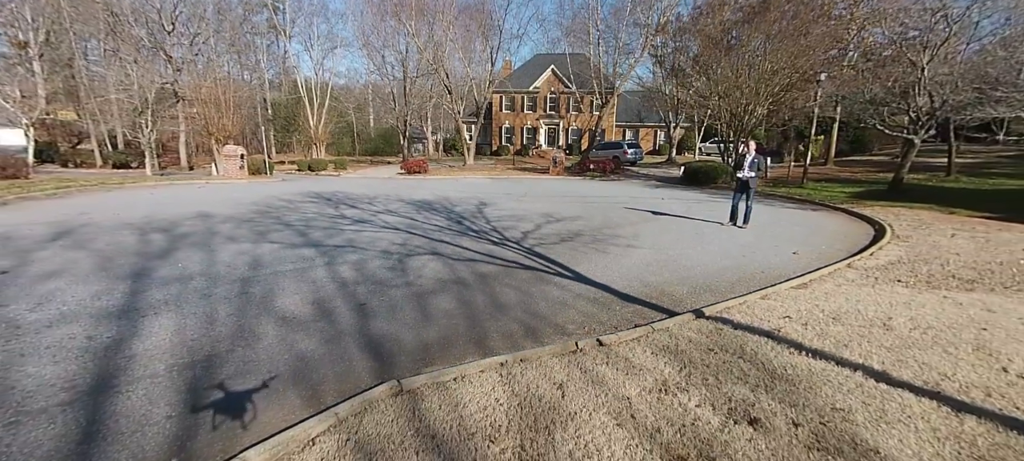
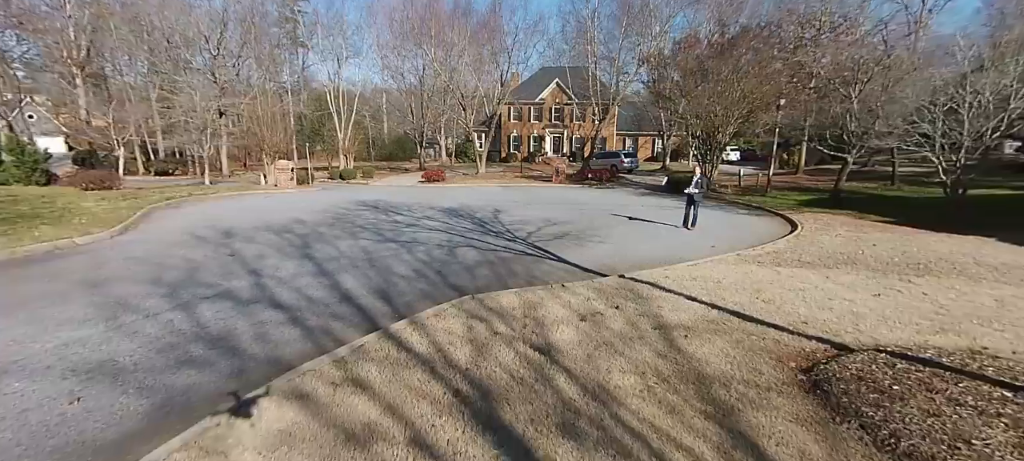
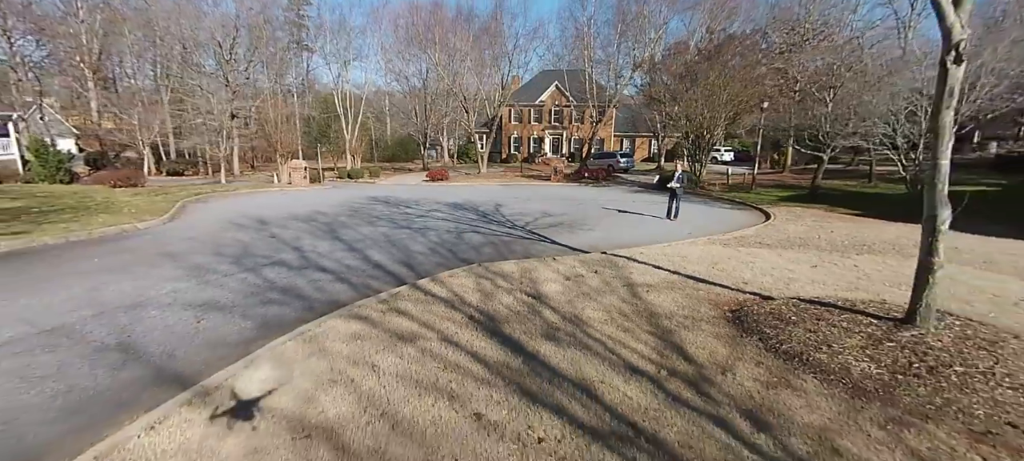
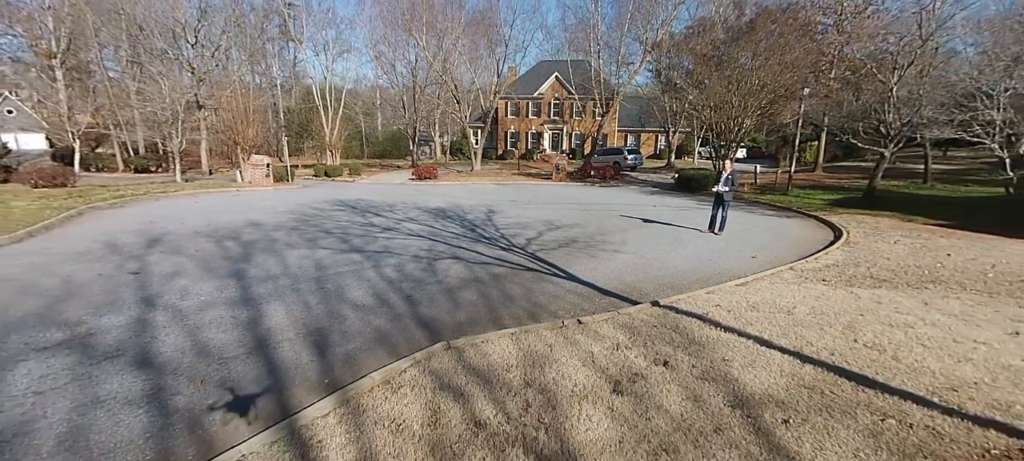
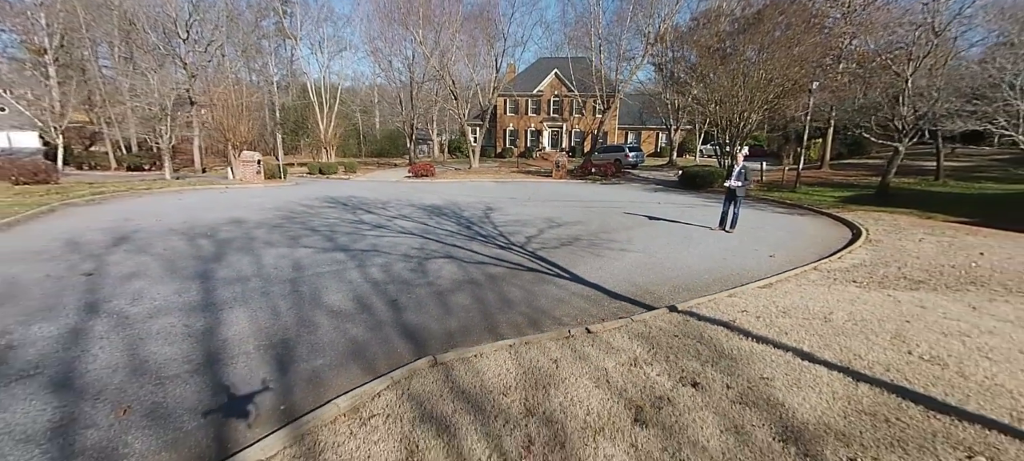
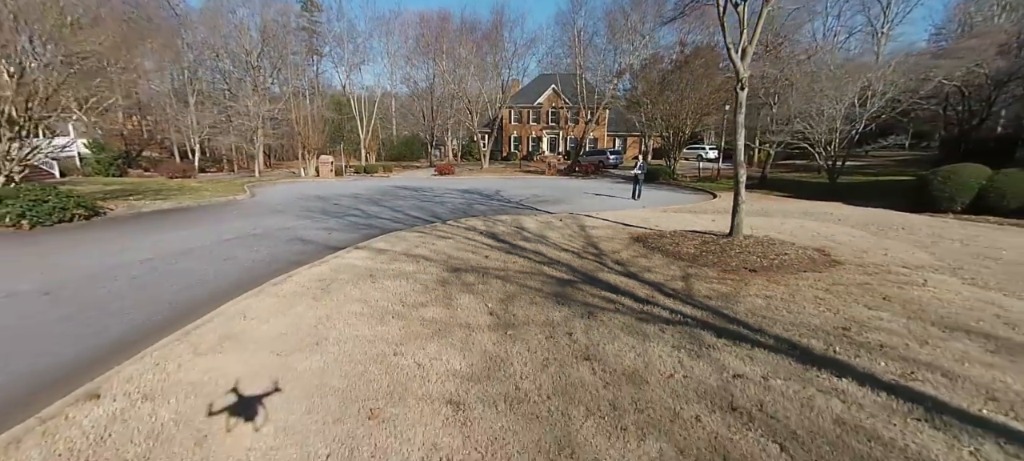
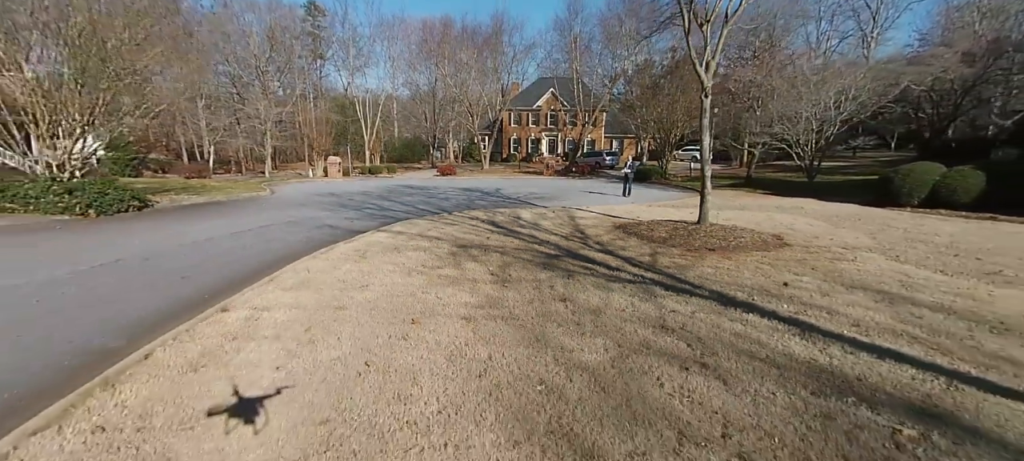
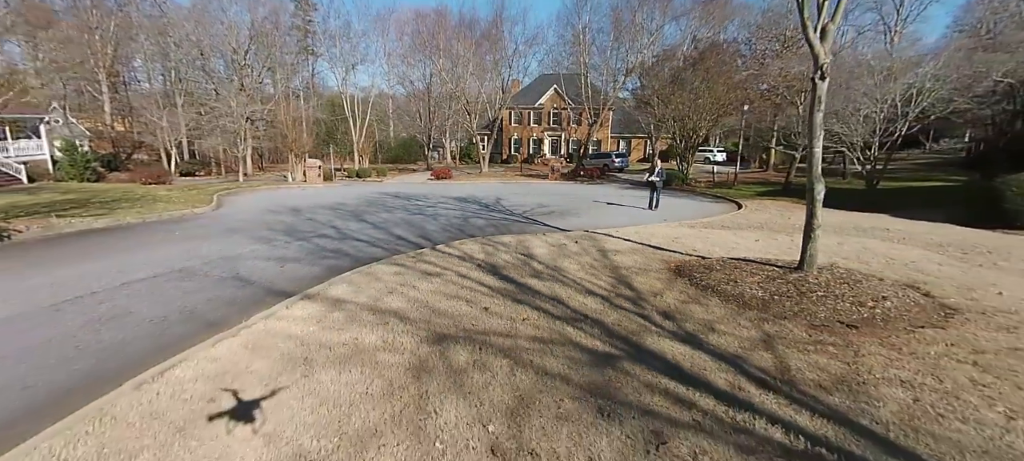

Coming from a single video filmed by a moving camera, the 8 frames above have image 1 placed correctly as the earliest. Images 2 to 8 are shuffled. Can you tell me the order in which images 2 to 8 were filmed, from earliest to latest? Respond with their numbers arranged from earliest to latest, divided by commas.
5, 4, 2, 3, 8, 6, 7
